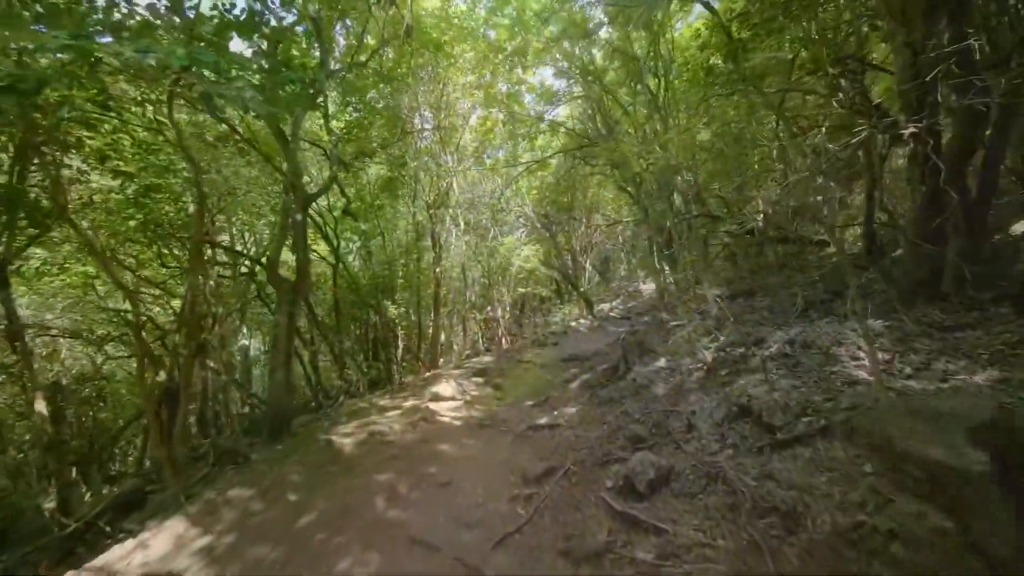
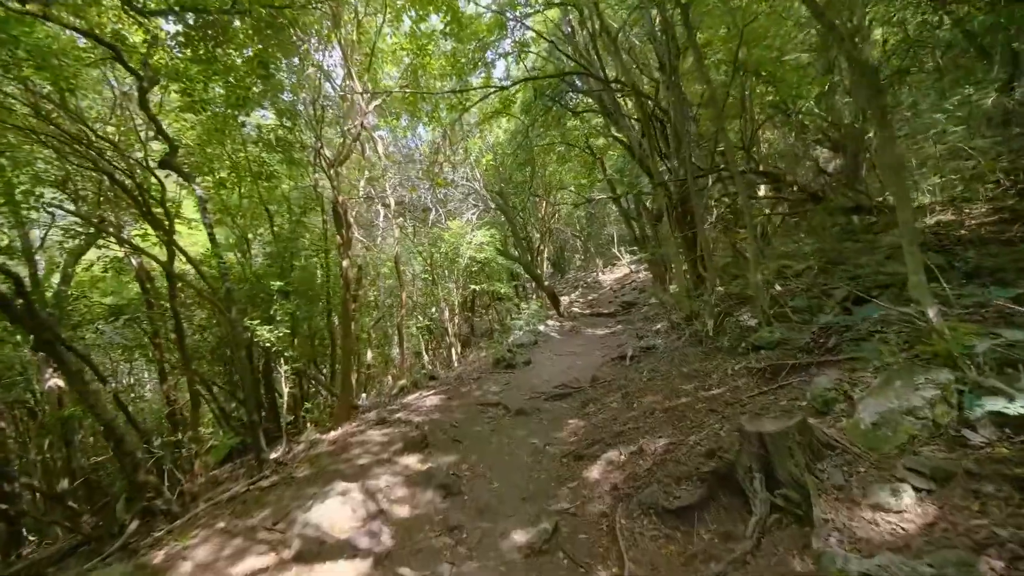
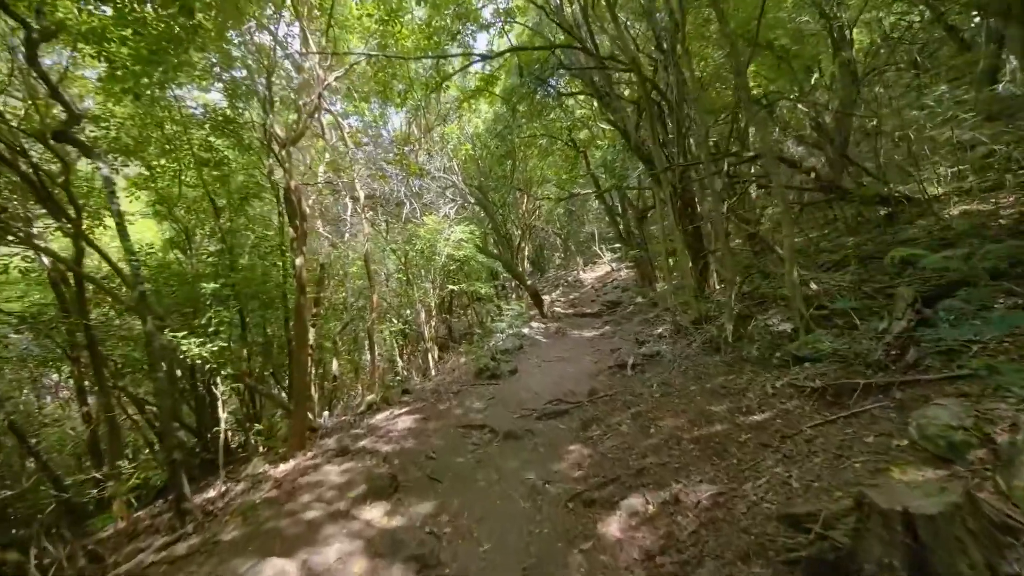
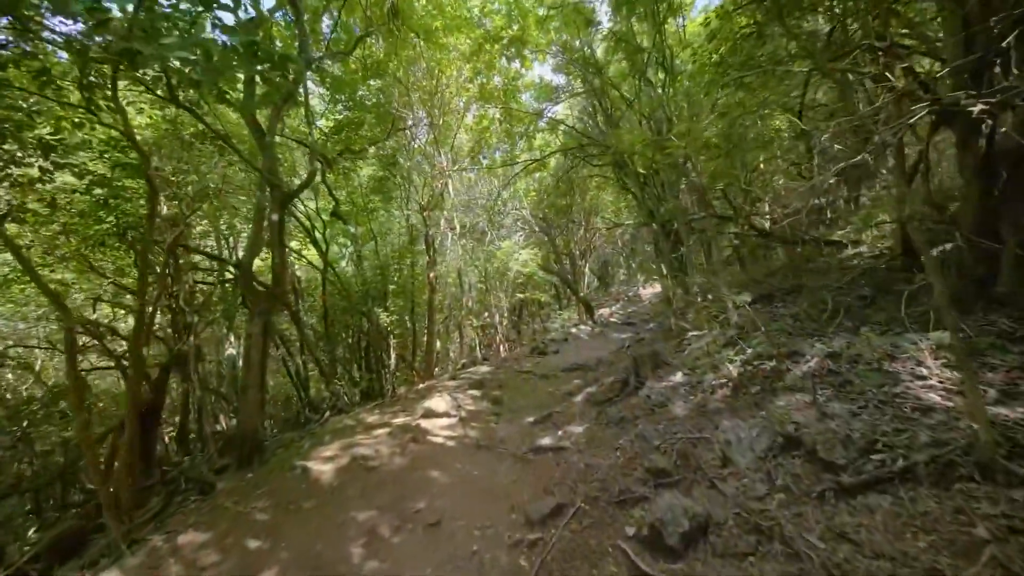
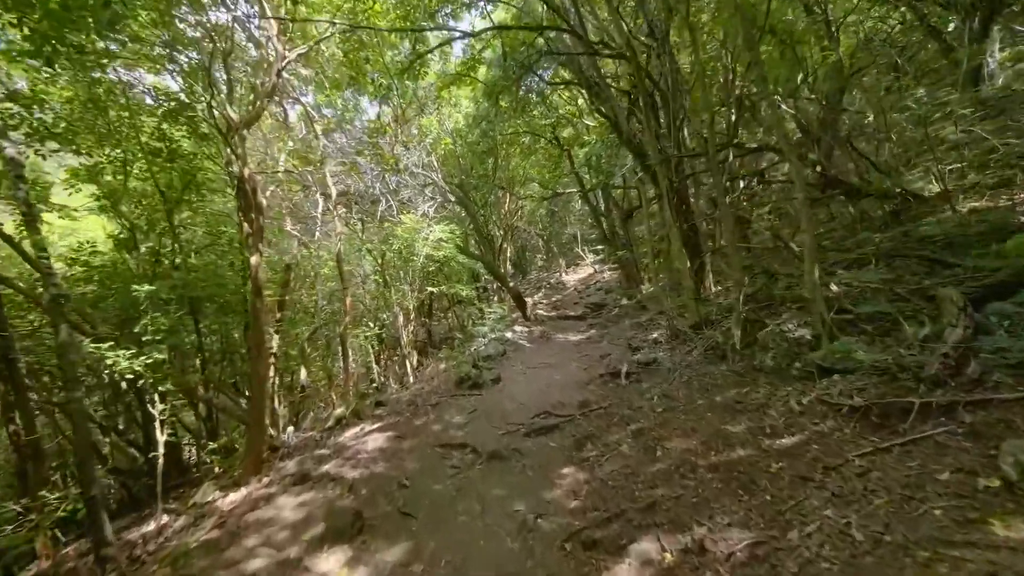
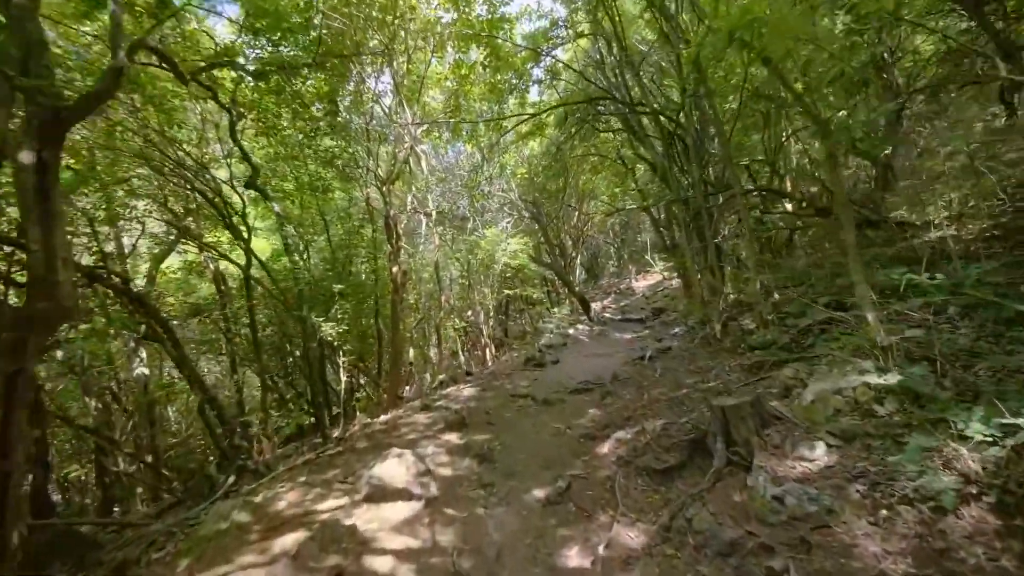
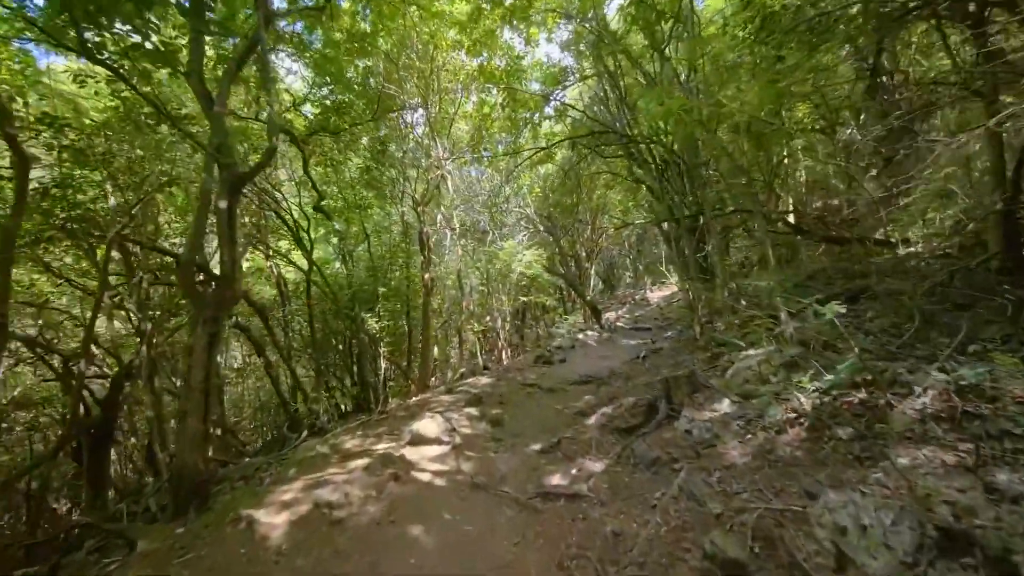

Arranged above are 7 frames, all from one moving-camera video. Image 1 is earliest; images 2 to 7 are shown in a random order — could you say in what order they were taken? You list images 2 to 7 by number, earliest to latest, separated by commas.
4, 7, 6, 2, 3, 5
